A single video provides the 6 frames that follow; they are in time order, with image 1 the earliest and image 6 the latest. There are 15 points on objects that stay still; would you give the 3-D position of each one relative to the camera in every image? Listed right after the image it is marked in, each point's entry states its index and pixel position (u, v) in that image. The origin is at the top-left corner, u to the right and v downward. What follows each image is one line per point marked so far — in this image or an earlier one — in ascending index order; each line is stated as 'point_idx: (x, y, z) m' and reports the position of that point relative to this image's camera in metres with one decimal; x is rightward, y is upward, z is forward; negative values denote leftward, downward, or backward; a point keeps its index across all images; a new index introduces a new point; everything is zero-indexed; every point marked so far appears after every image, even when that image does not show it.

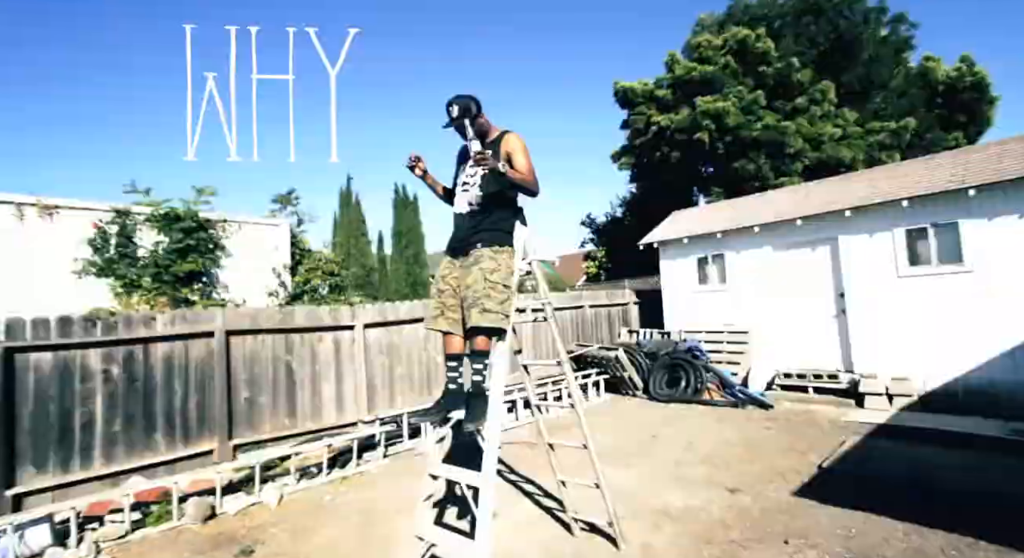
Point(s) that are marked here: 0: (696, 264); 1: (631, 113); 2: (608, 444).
0: (+3.4, +0.3, +9.5) m
1: (+3.5, +5.7, +17.1) m
2: (+1.1, -2.0, +6.0) m
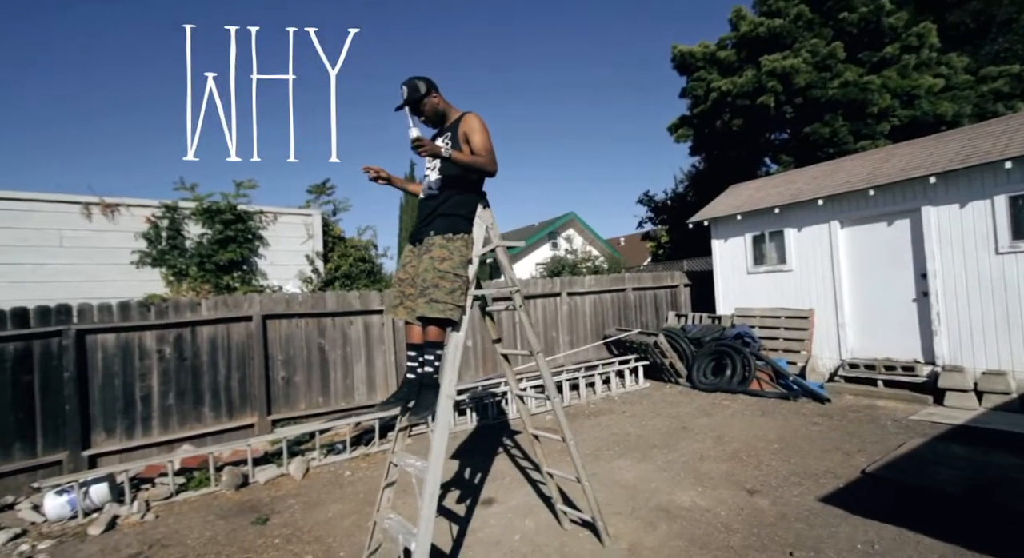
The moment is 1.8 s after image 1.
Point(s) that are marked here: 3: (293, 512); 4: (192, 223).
0: (+4.2, +0.6, +8.7) m
1: (+5.5, +6.4, +15.9) m
2: (+1.4, -1.8, +5.8) m
3: (-2.0, -2.1, +4.5) m
4: (-4.1, +0.7, +6.3) m
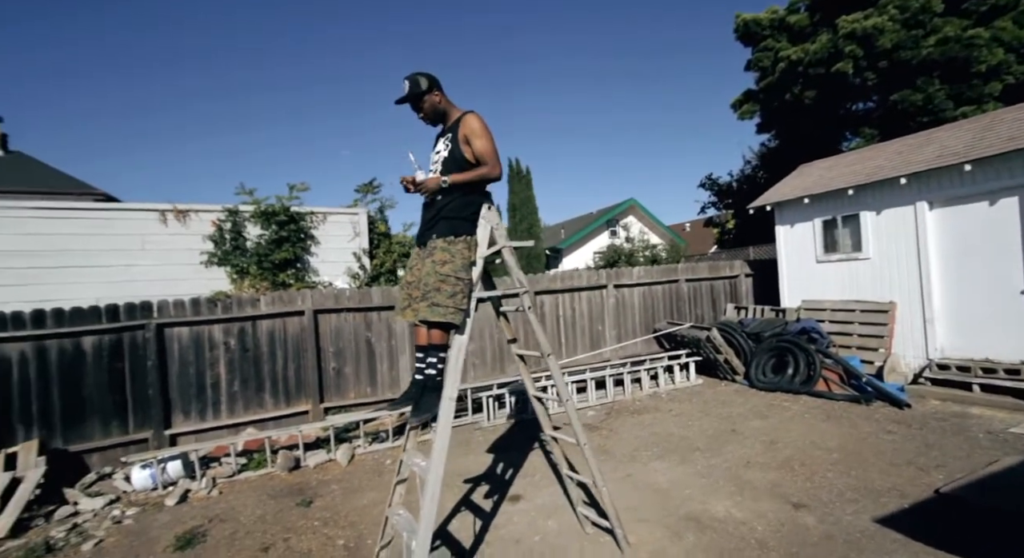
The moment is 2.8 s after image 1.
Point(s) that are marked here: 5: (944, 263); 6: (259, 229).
0: (+5.0, +0.8, +7.9) m
1: (+7.3, +6.8, +14.7) m
2: (+1.8, -1.7, +5.5) m
3: (-1.7, -2.1, +4.8) m
4: (-3.6, +0.8, +6.9) m
5: (+5.6, +0.2, +6.5) m
6: (-3.5, +0.7, +6.9) m
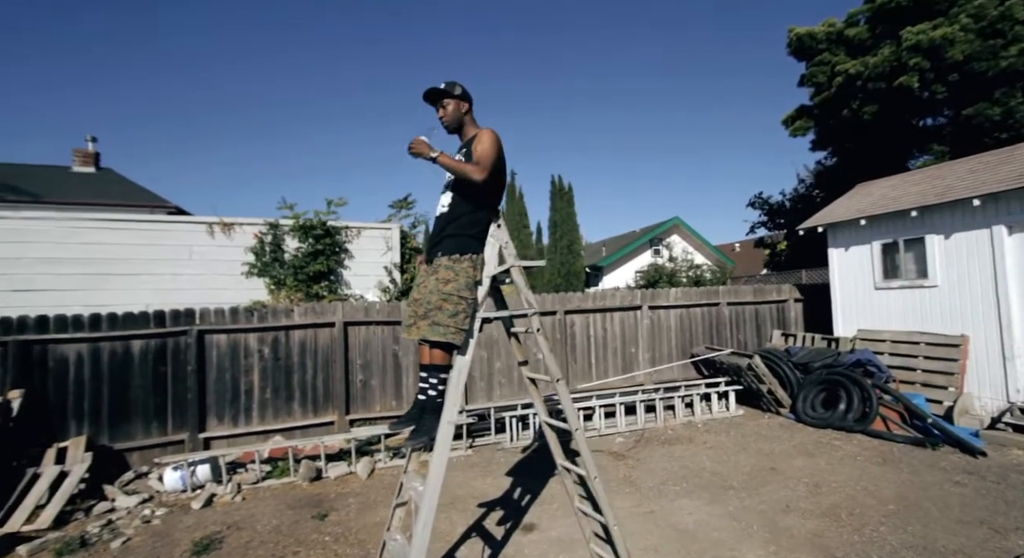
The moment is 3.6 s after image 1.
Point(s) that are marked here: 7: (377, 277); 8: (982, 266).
0: (+5.5, +0.4, +7.3) m
1: (+8.6, +6.1, +14.0) m
2: (+2.0, -2.0, +5.2) m
3: (-1.6, -2.2, +4.7) m
4: (-3.1, +0.6, +7.1) m
5: (+6.0, -0.2, +5.8) m
6: (-3.1, +0.5, +7.2) m
7: (-2.0, 0.0, +7.6) m
8: (+5.8, +0.2, +6.1) m
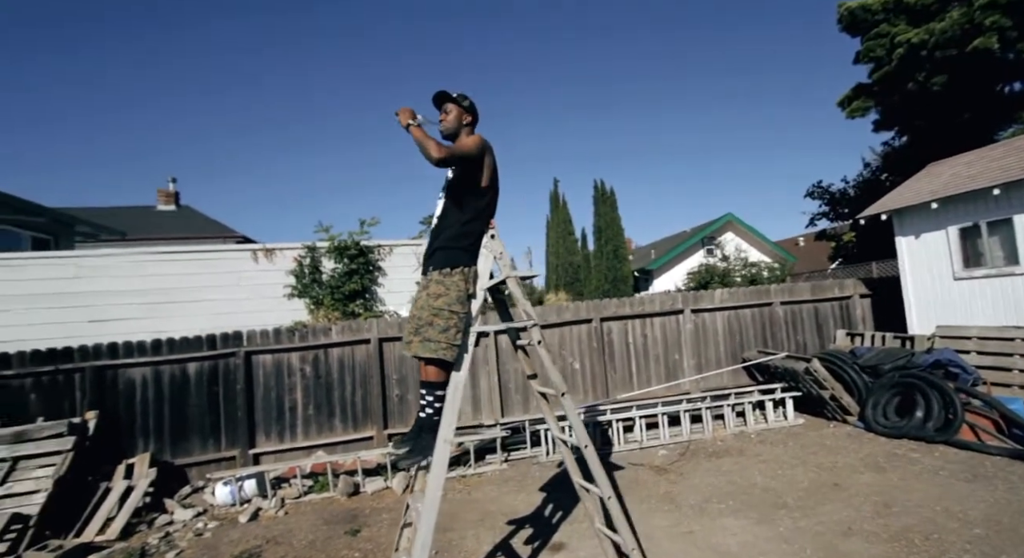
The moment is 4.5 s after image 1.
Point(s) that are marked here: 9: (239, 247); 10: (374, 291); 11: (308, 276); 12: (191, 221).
0: (+5.9, +0.6, +6.4) m
1: (+9.6, +6.3, +12.8) m
2: (+2.3, -2.0, +4.7) m
3: (-1.3, -2.4, +4.7) m
4: (-2.7, +0.3, +7.4) m
5: (+6.3, +0.1, +4.8) m
6: (-2.6, +0.3, +7.4) m
7: (-1.4, -0.2, +7.7) m
8: (+6.1, +0.4, +5.3) m
9: (-3.9, +0.5, +7.1) m
10: (-2.0, -0.2, +7.5) m
11: (-2.9, +0.1, +7.3) m
12: (-9.8, +1.8, +15.4) m
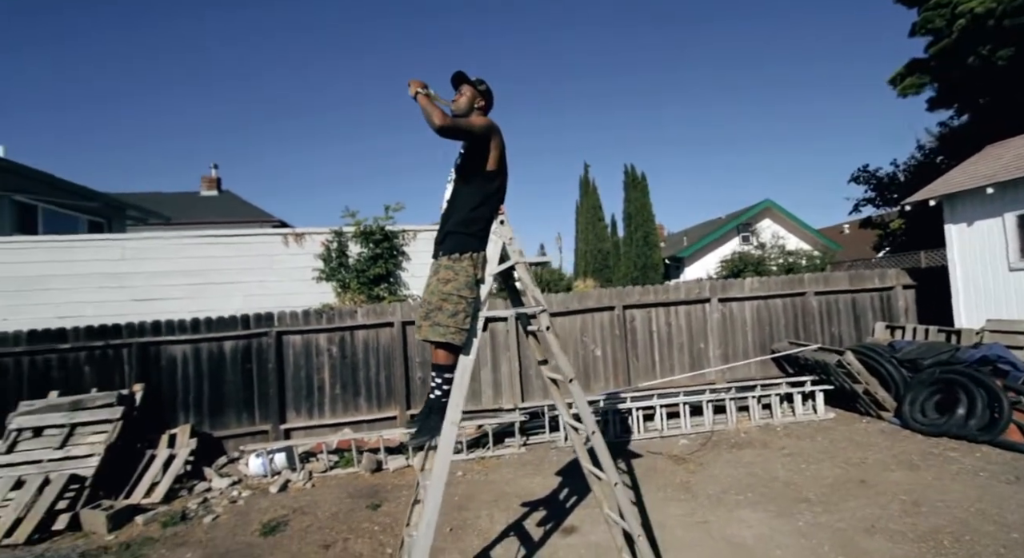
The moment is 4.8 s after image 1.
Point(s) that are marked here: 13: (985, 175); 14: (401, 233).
0: (+6.2, +0.7, +6.0) m
1: (+10.4, +6.5, +11.9) m
2: (+2.5, -1.8, +4.6) m
3: (-1.1, -2.2, +4.9) m
4: (-2.3, +0.6, +7.5) m
5: (+6.4, +0.1, +4.4) m
6: (-2.2, +0.5, +7.6) m
7: (-1.0, 0.0, +7.8) m
8: (+6.3, +0.4, +4.8) m
9: (-3.5, +0.7, +7.4) m
10: (-1.6, +0.1, +7.7) m
11: (-2.5, +0.3, +7.5) m
12: (-8.8, +2.4, +16.0) m
13: (+6.3, +1.4, +6.5) m
14: (-1.6, +0.7, +7.6) m
